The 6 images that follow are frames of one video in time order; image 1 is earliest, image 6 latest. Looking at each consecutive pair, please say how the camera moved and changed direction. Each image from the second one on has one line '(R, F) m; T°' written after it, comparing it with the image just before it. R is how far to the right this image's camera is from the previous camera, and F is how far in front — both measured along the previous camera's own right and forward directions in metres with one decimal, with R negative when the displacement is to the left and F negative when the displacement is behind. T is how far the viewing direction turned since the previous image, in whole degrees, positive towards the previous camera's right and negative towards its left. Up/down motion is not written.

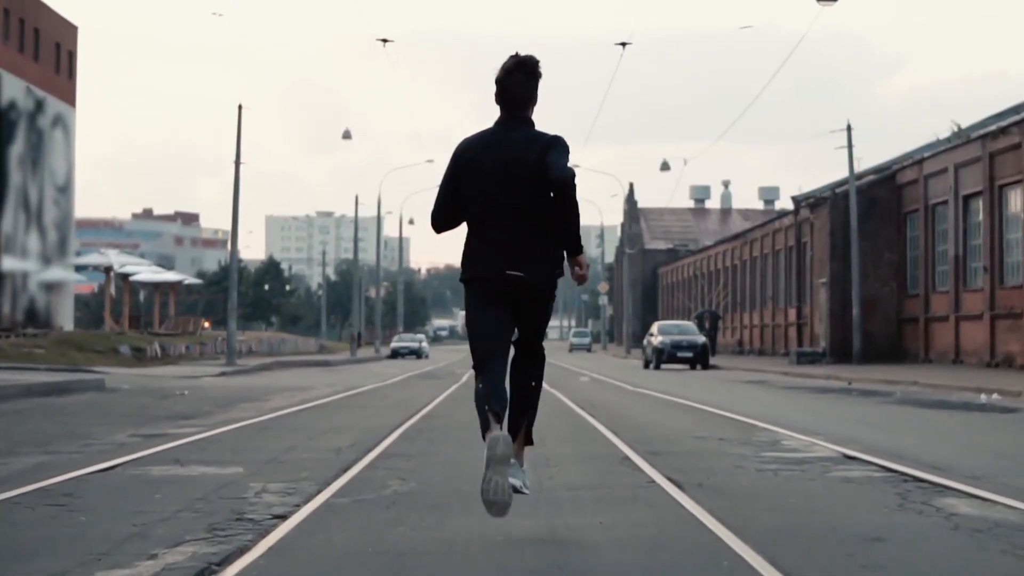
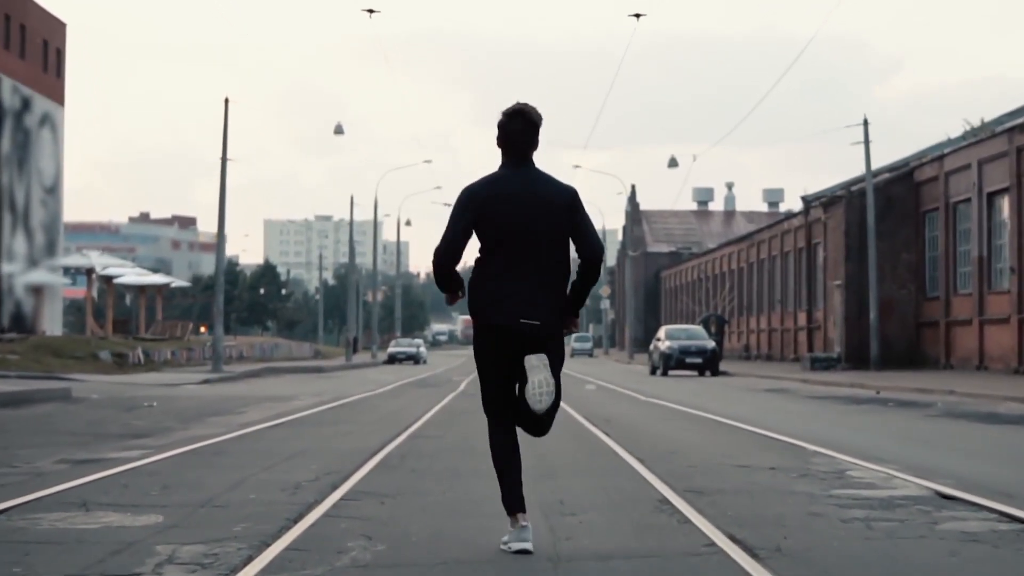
(0.0, +2.5) m; 0°
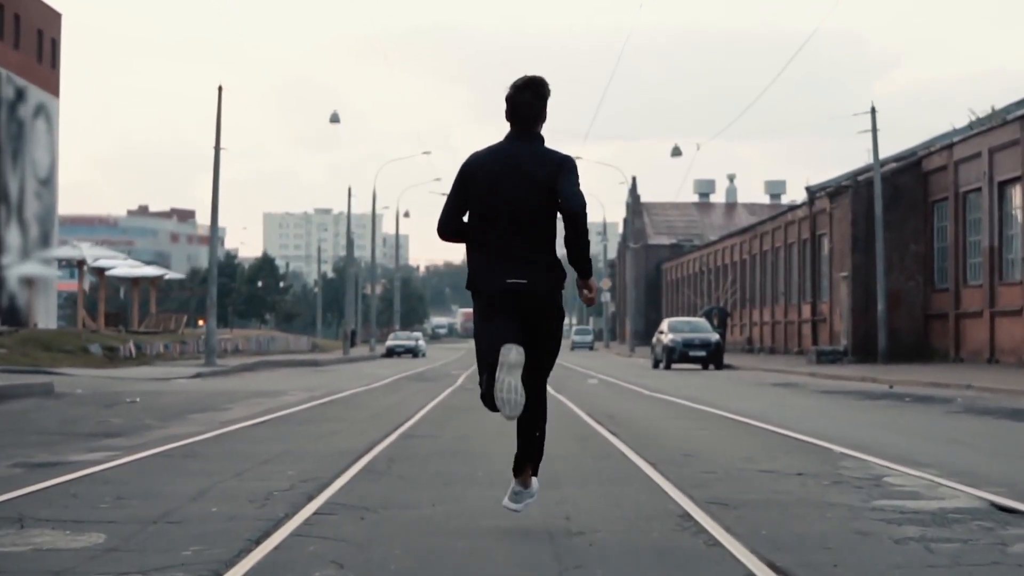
(0.0, +1.1) m; 0°
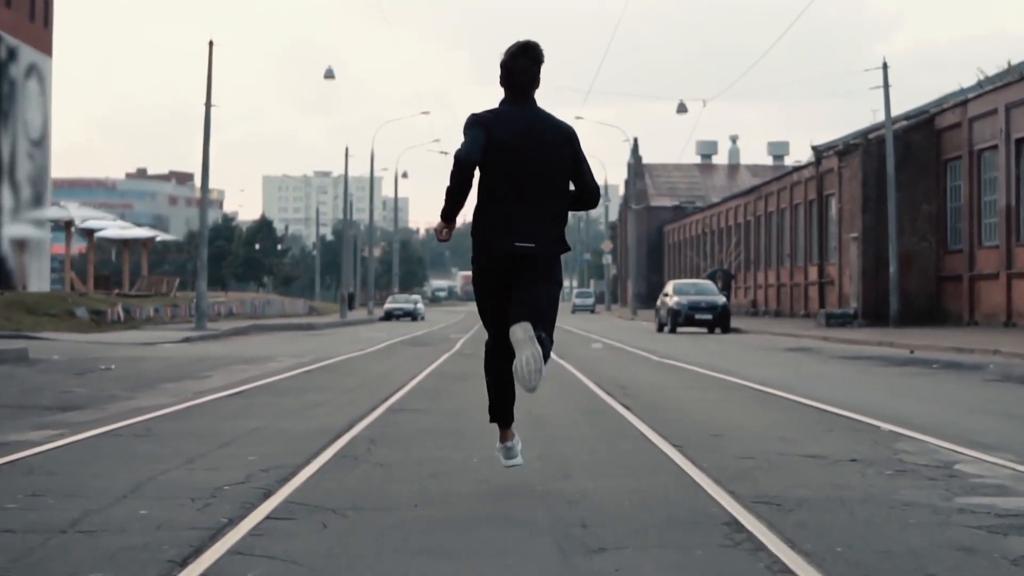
(0.0, +1.5) m; 0°
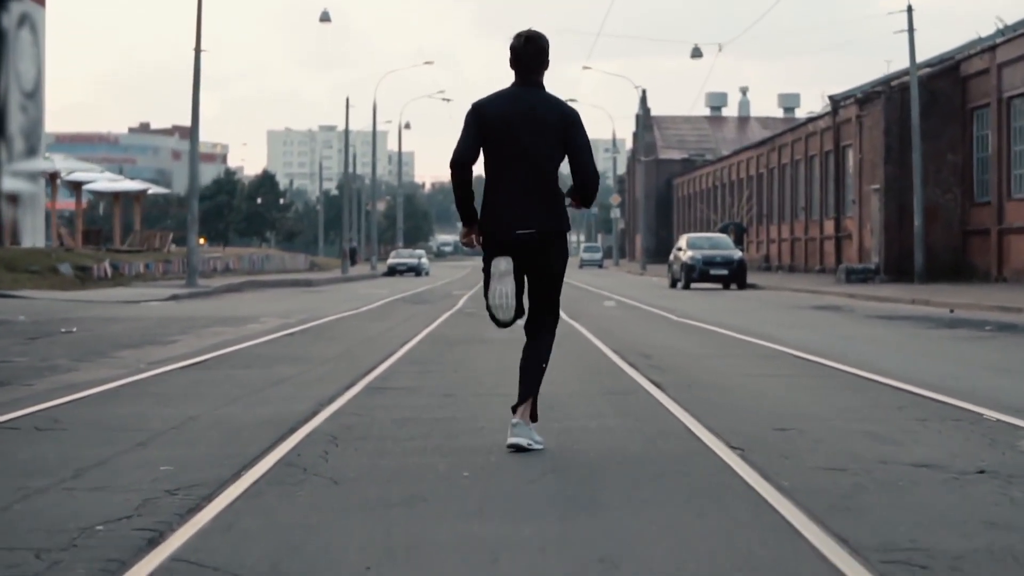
(0.0, +2.2) m; 0°
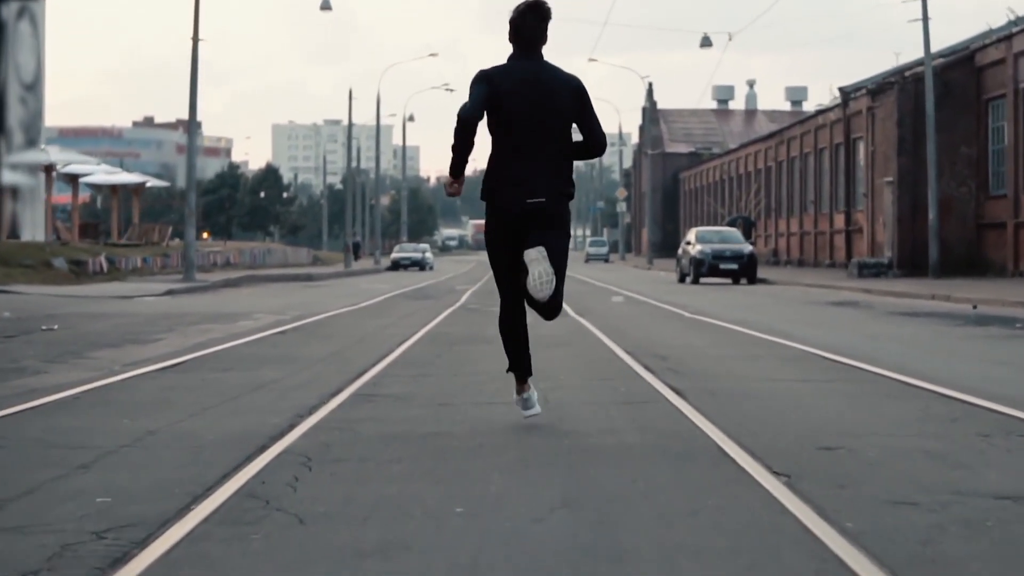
(0.0, +1.0) m; 0°
